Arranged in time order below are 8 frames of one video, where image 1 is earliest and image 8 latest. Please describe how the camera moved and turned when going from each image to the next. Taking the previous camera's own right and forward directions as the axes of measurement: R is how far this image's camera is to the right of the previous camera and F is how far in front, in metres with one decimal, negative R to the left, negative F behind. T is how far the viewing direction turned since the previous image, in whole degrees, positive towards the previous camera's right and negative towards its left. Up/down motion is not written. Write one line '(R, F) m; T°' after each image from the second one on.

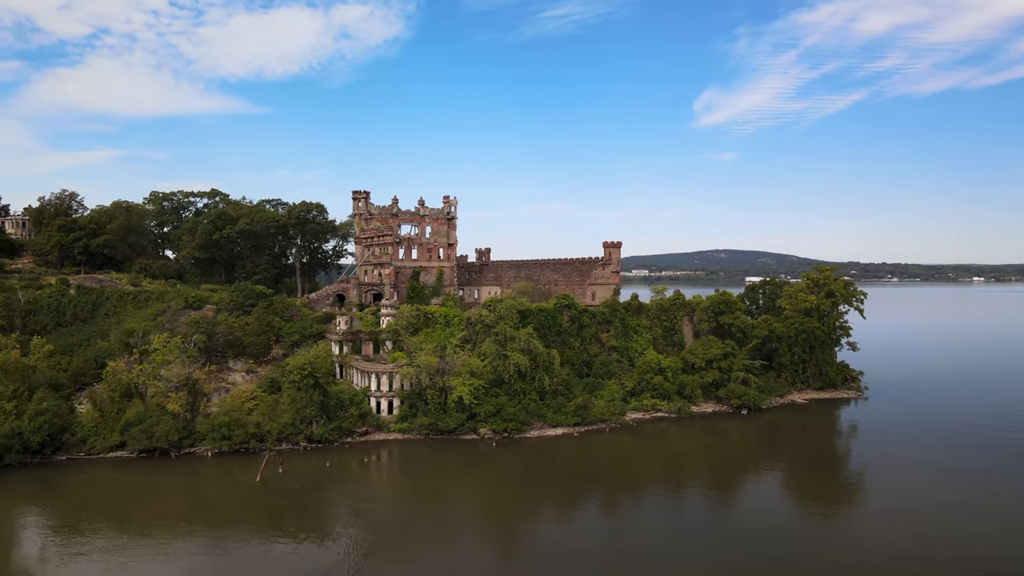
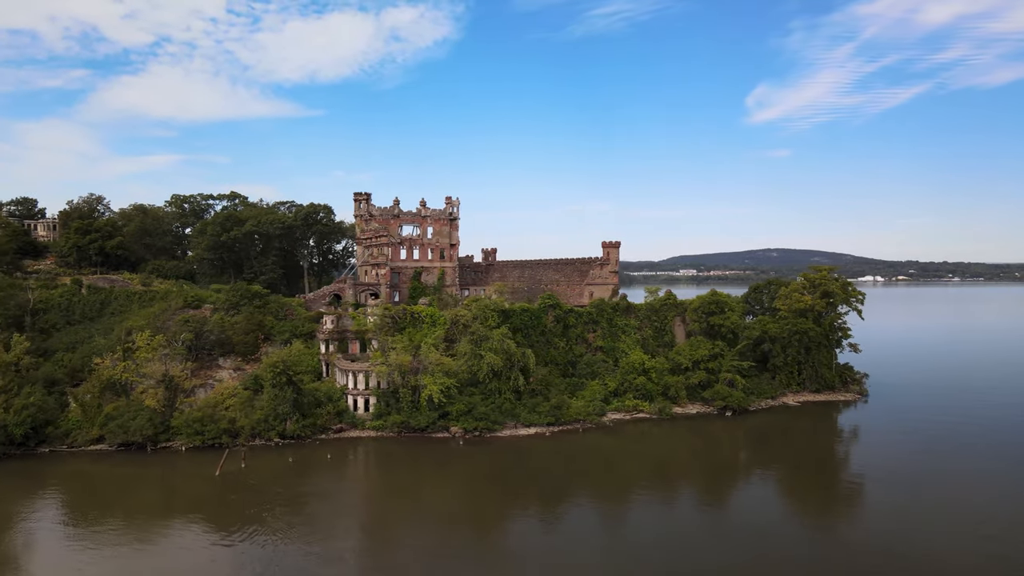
(+3.1, 0.0) m; -3°
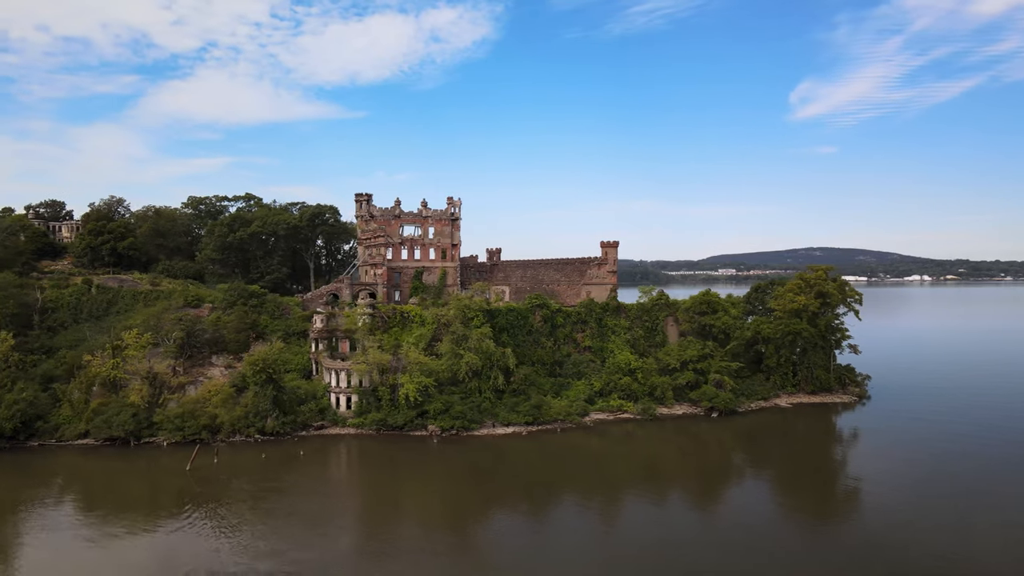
(+2.5, -0.1) m; -2°
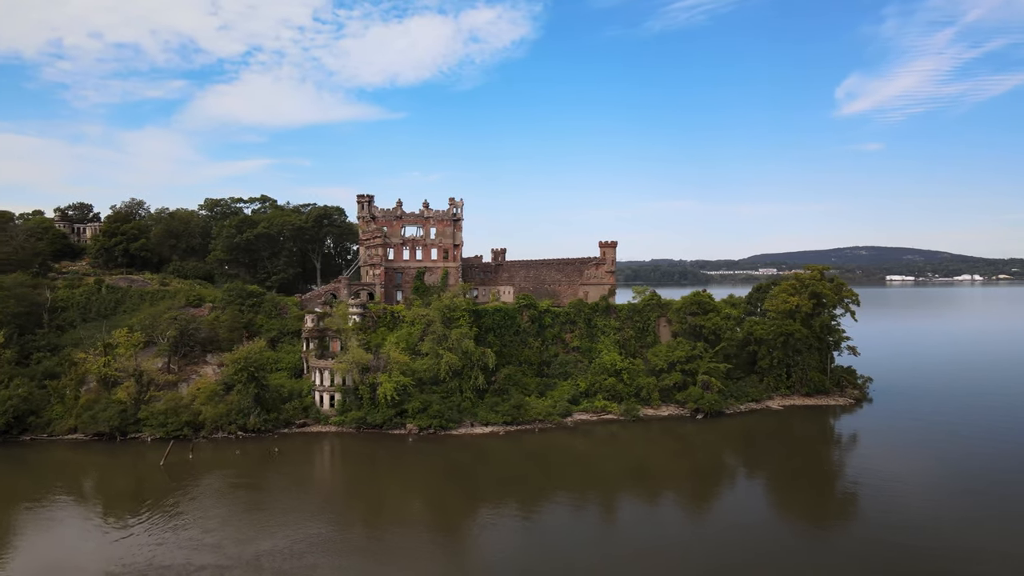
(+2.5, -0.1) m; -2°
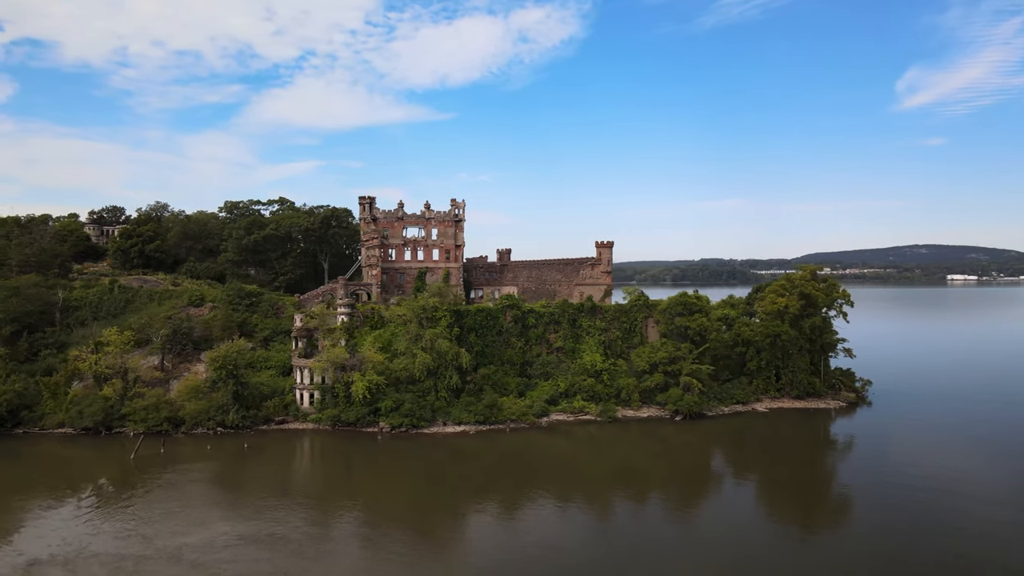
(+3.3, -0.2) m; -3°
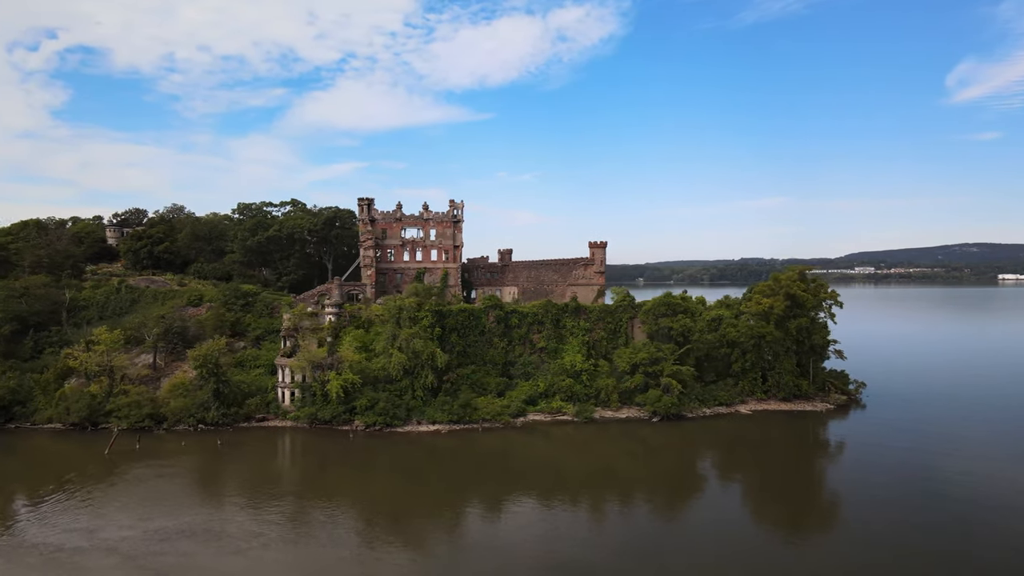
(+2.8, -0.2) m; -2°
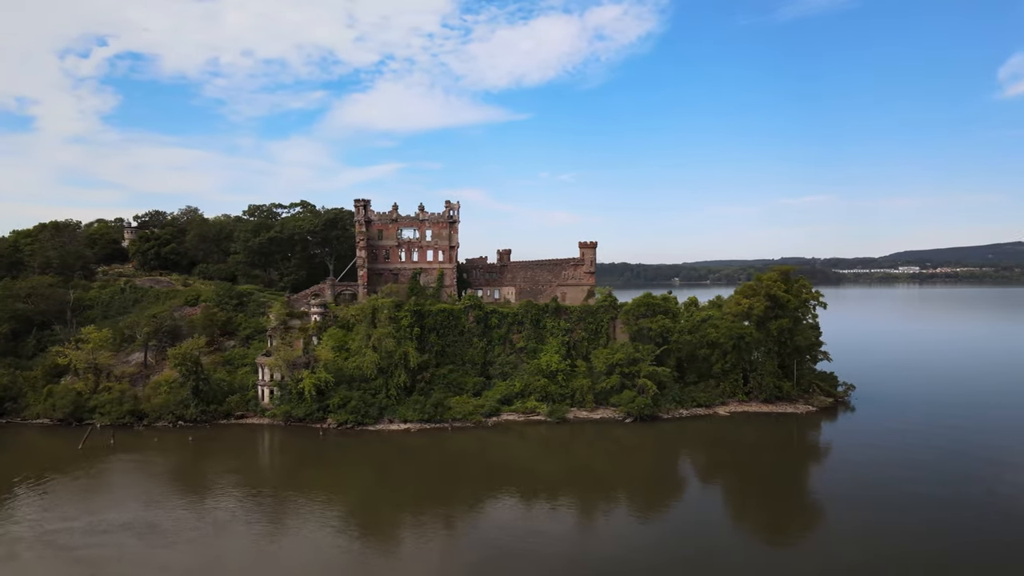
(+3.0, -0.3) m; -2°
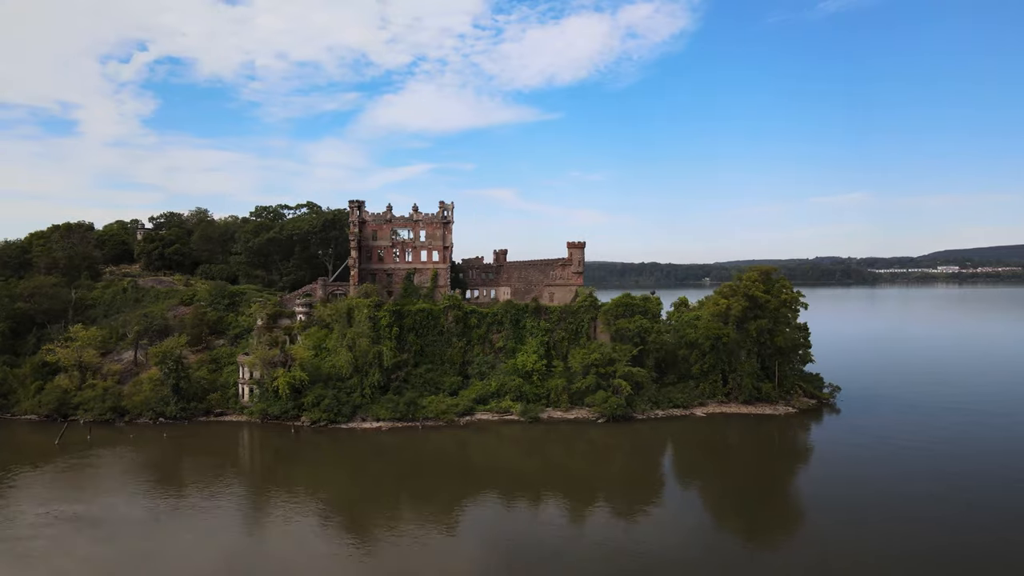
(+2.8, -0.3) m; -2°
